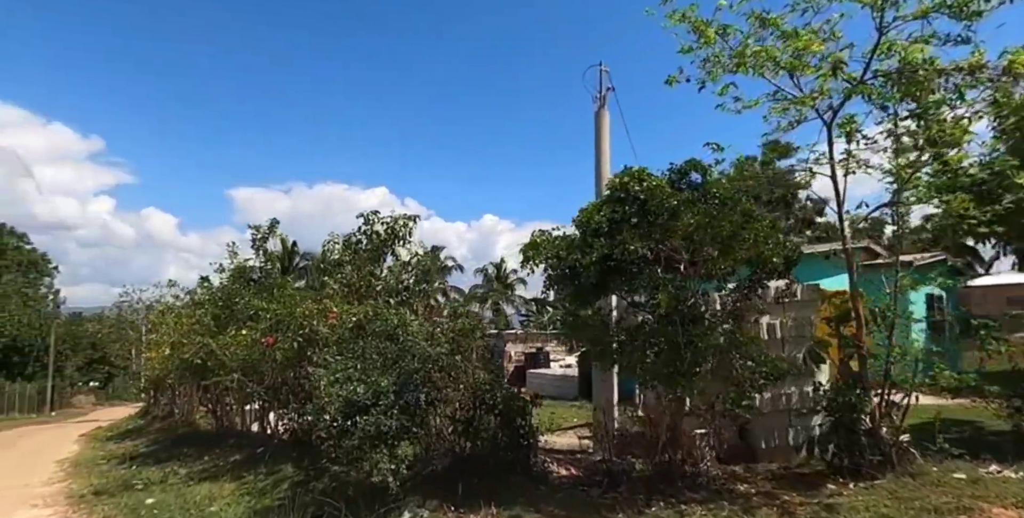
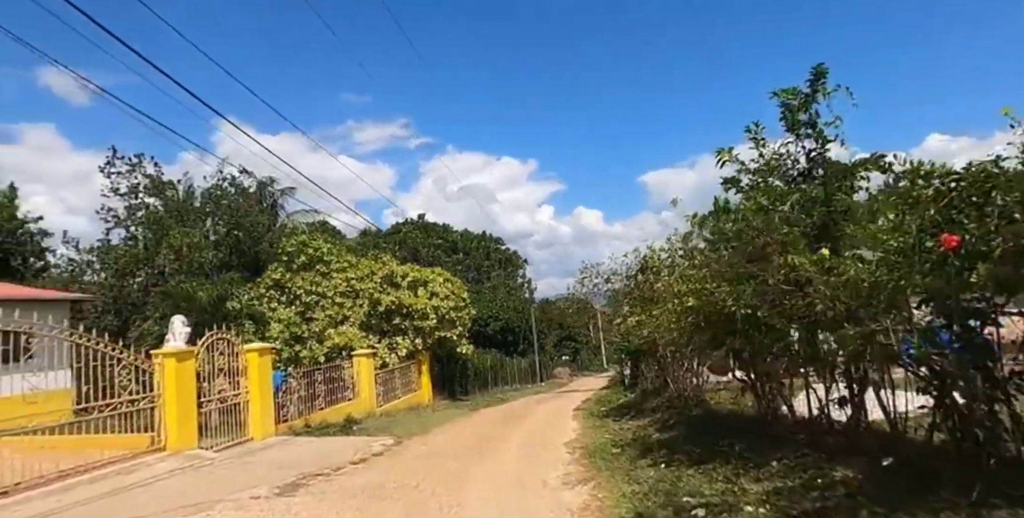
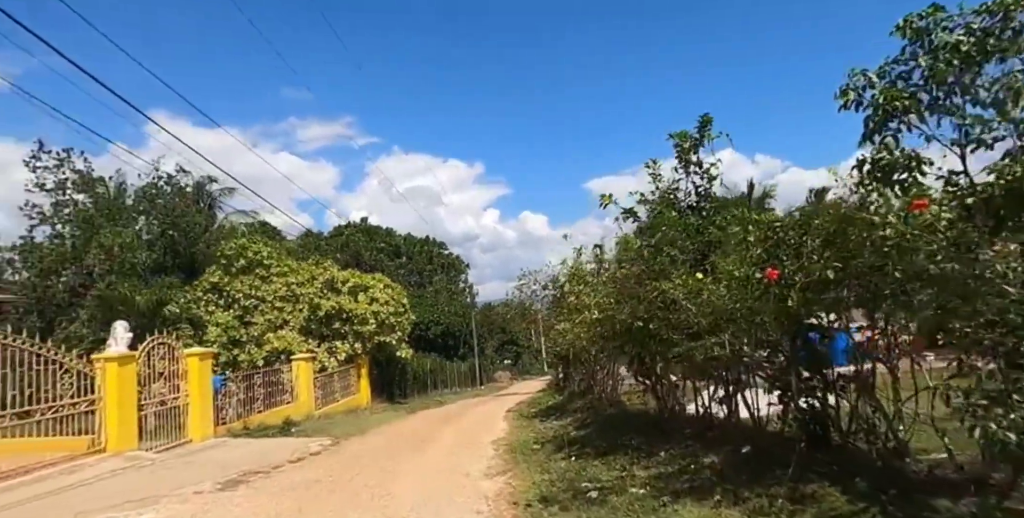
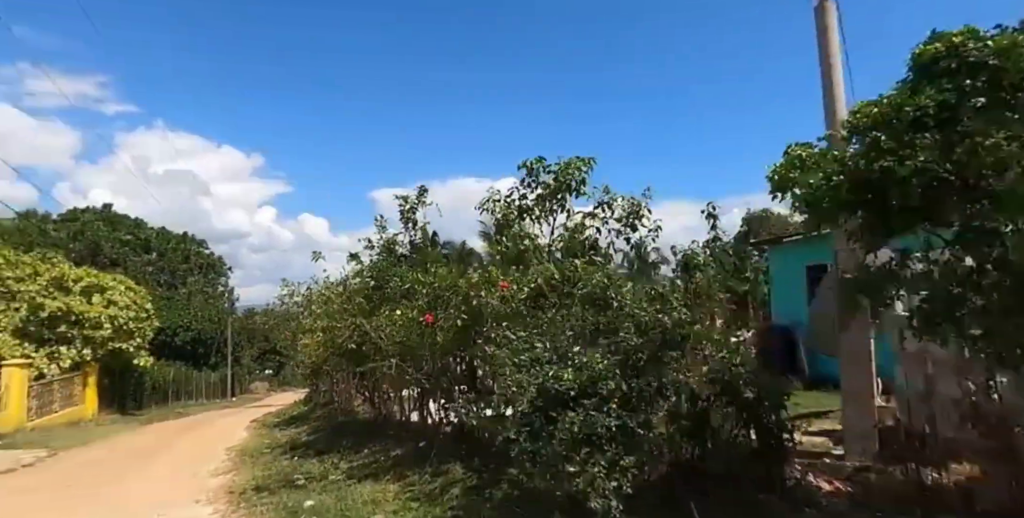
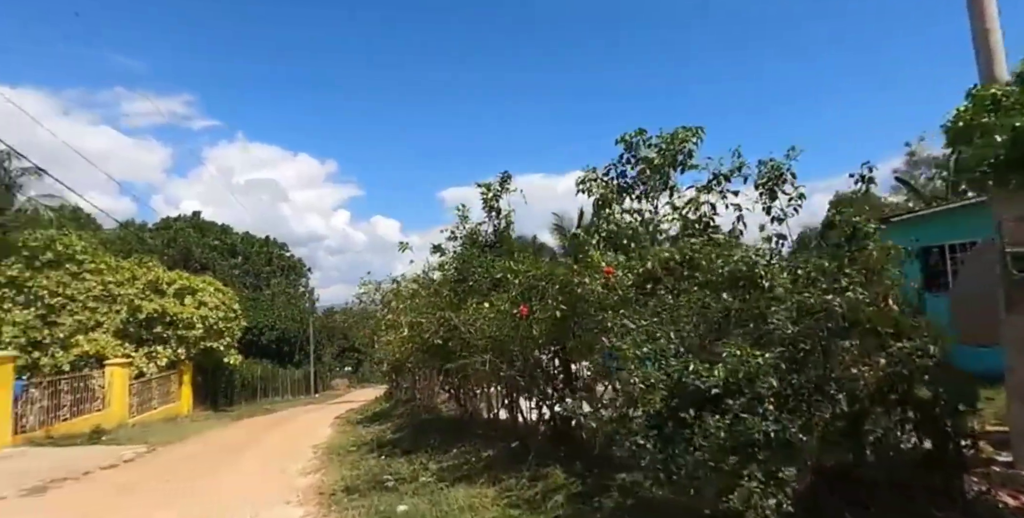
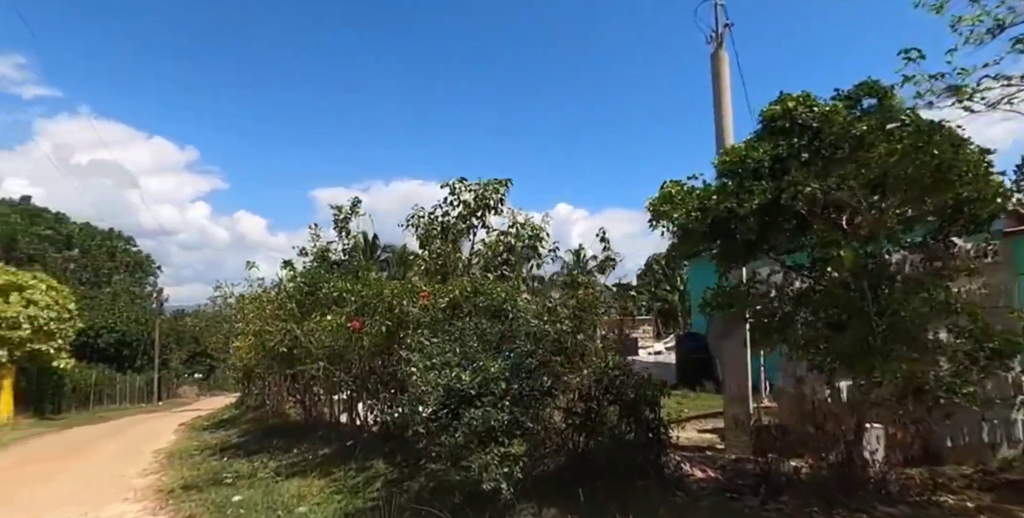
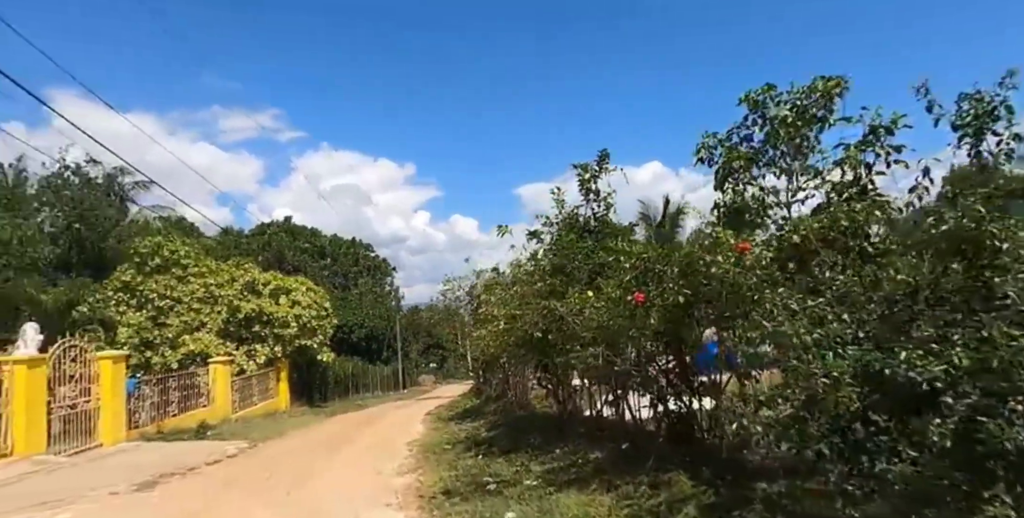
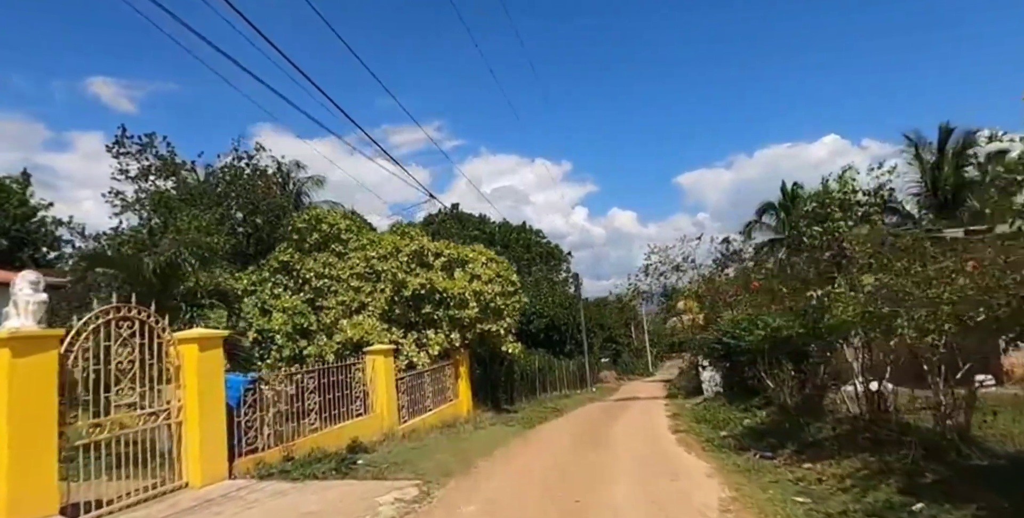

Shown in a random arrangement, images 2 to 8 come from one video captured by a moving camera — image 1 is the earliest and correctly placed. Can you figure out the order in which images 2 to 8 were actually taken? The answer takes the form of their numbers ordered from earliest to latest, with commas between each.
6, 4, 5, 7, 3, 2, 8
